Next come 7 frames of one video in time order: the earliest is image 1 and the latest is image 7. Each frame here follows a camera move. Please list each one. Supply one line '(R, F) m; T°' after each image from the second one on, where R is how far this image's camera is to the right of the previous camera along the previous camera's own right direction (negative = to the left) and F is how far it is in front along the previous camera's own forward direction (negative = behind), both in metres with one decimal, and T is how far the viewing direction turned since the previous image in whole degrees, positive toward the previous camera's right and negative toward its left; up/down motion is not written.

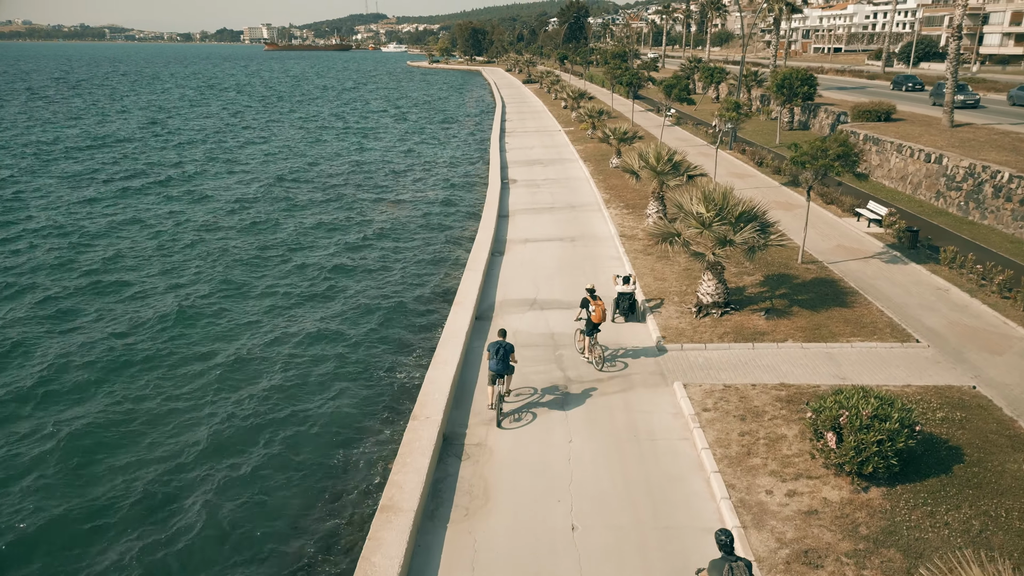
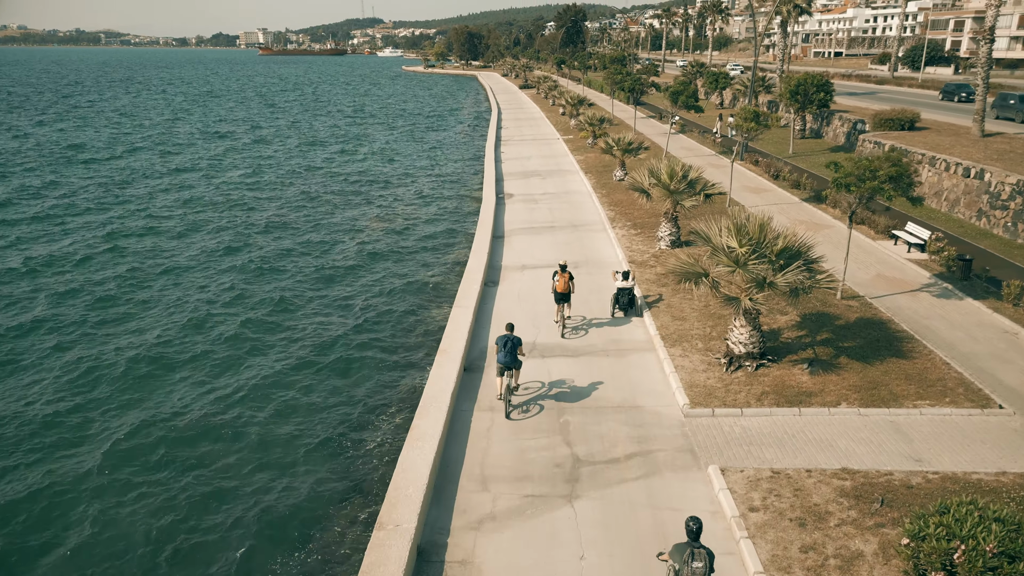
(0.0, +2.5) m; 0°
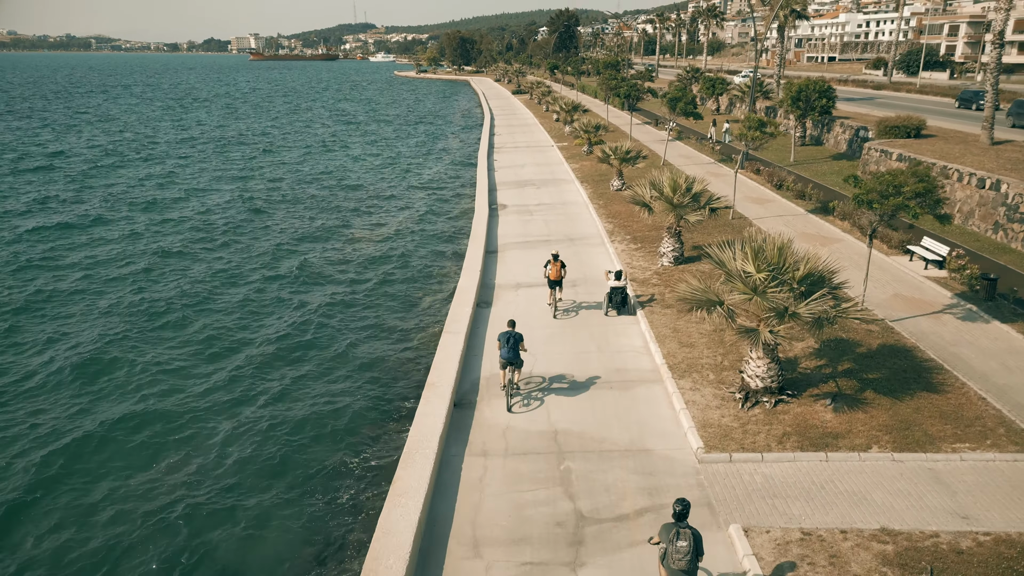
(0.0, +1.2) m; +1°
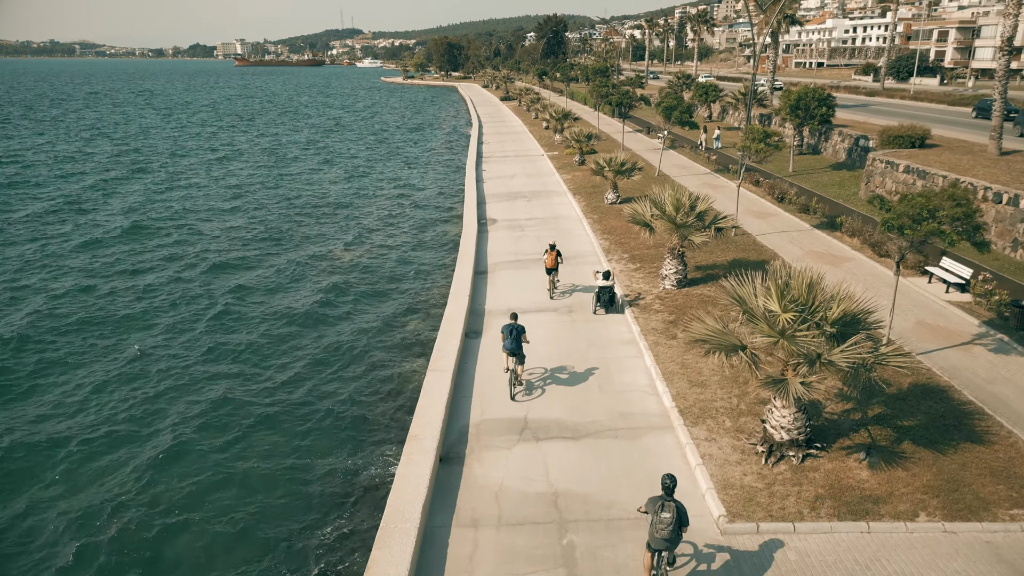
(-0.1, +1.4) m; +1°
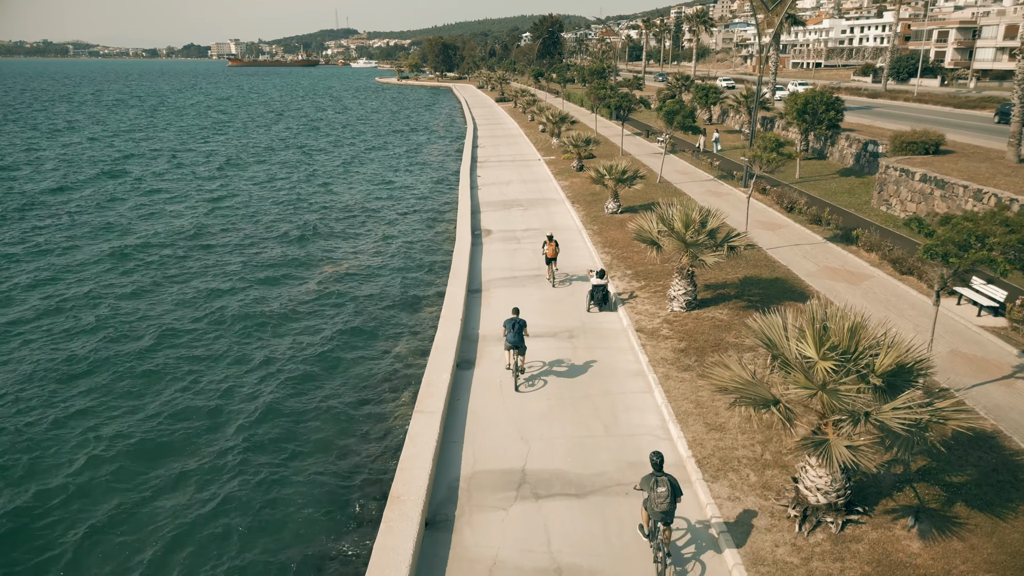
(0.0, +1.4) m; 0°
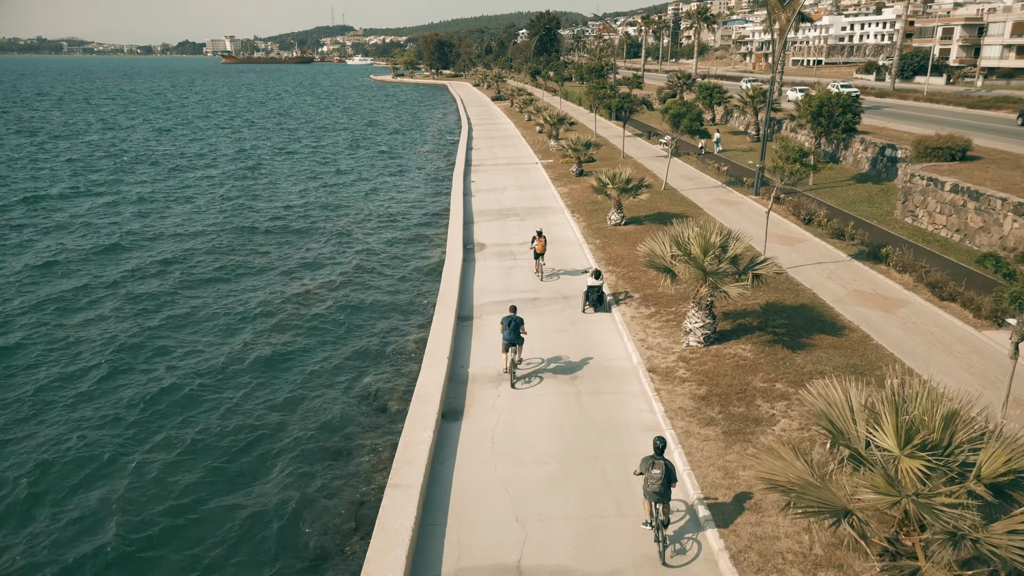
(+0.1, +2.0) m; 0°
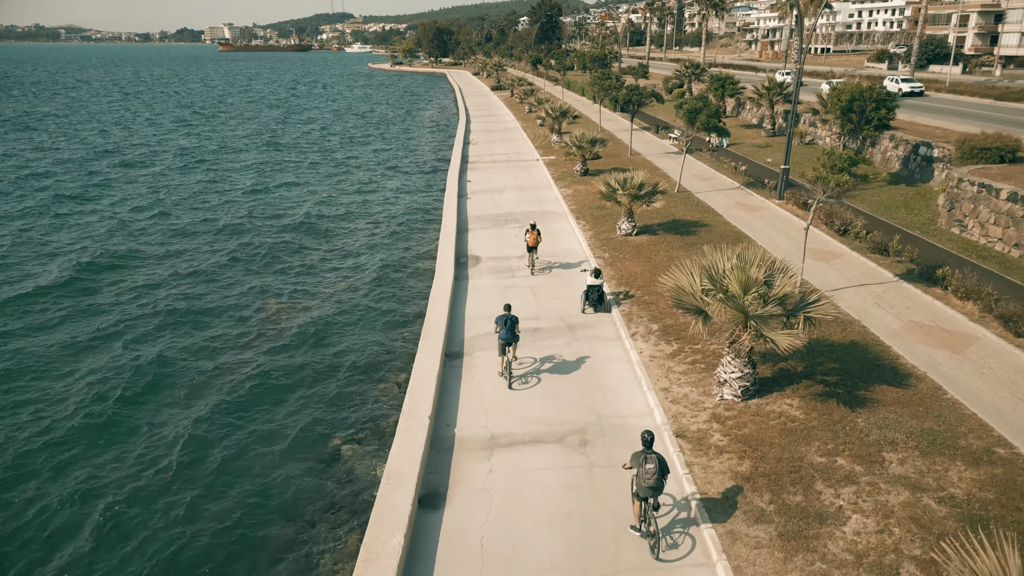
(+0.1, +2.6) m; 0°
